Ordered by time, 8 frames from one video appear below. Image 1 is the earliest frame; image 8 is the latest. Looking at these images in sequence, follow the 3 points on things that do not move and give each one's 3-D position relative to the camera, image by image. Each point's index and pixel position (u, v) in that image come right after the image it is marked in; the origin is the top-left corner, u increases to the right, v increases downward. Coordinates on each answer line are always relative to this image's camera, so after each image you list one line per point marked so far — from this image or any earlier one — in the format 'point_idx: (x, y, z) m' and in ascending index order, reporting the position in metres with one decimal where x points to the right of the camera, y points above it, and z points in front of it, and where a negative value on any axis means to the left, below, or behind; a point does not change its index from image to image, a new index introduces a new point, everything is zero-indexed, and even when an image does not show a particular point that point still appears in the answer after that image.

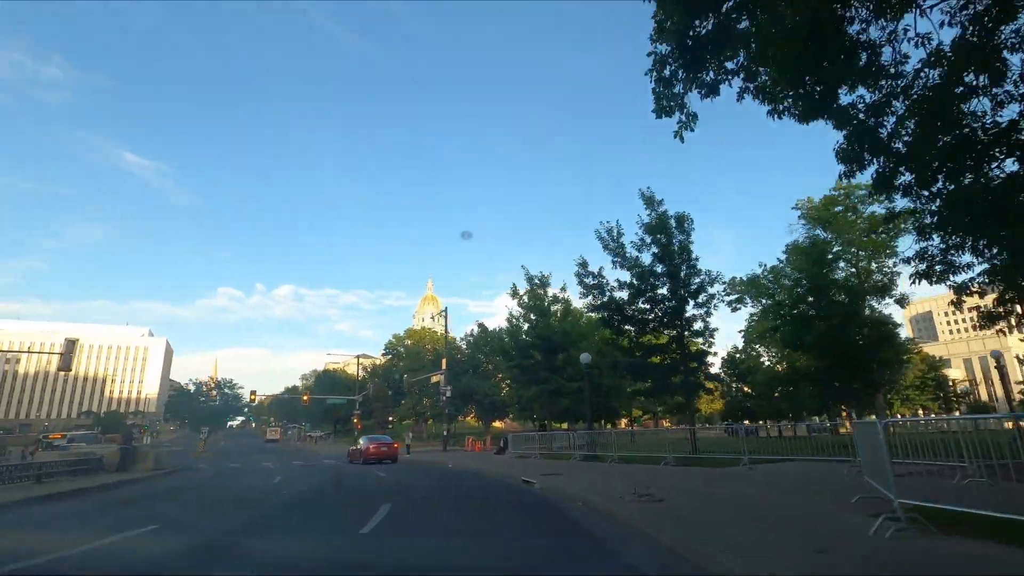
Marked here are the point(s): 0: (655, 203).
0: (+4.5, +2.7, +16.5) m
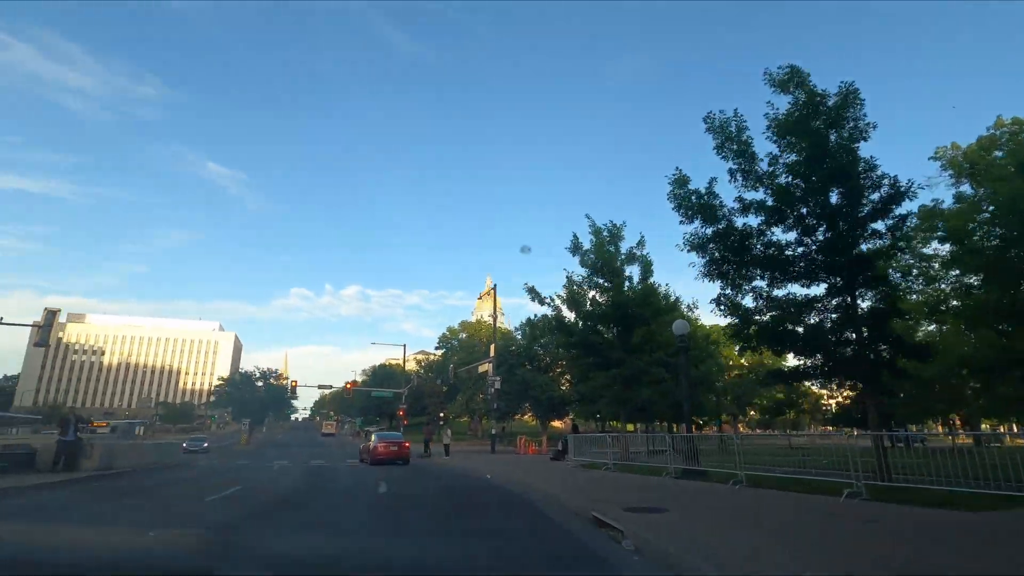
0: (+5.8, +4.2, +10.7) m
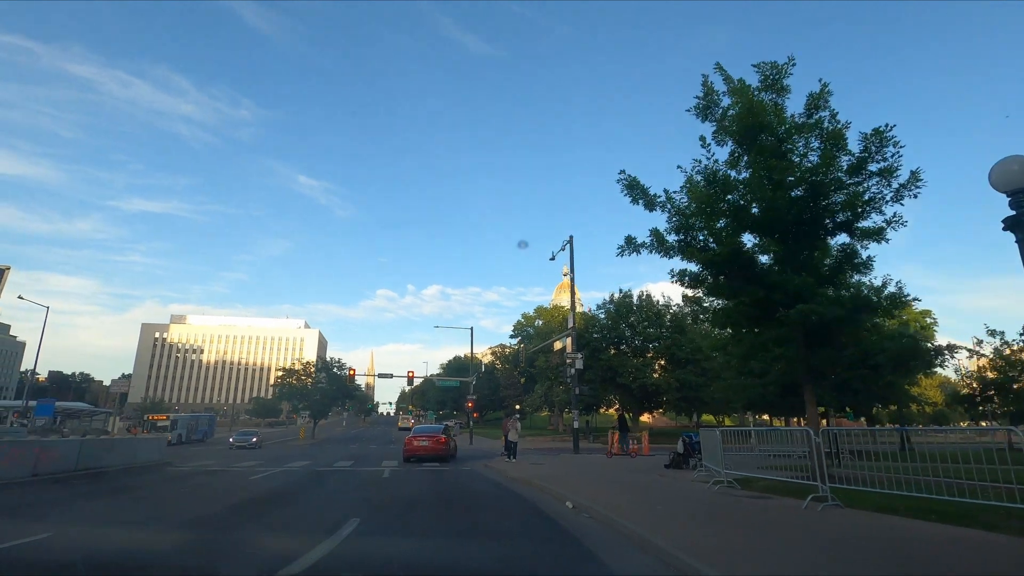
0: (+6.3, +6.3, +3.4) m
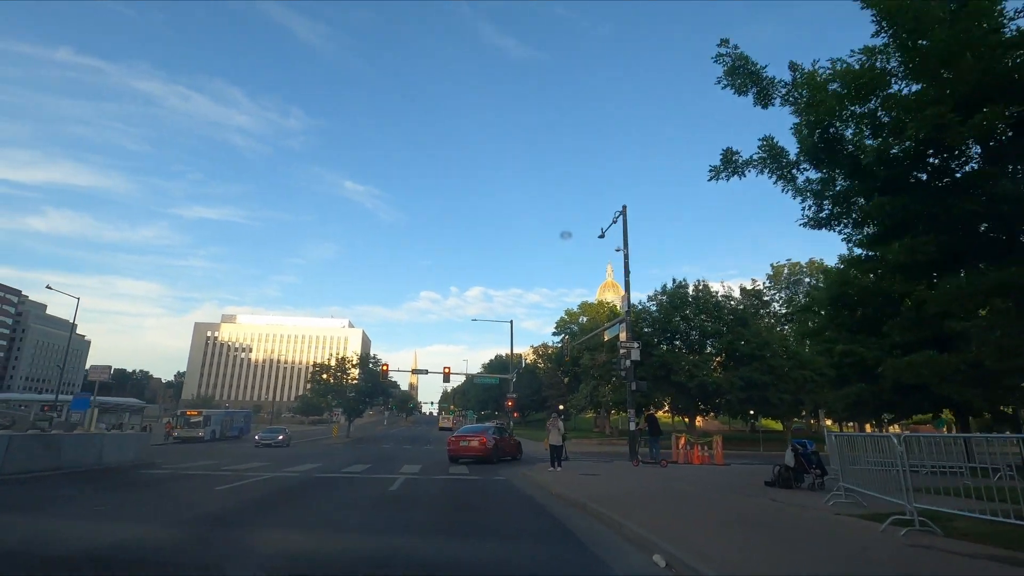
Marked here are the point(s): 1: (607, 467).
0: (+6.4, +7.1, 0.0) m
1: (+2.9, -5.5, +16.0) m
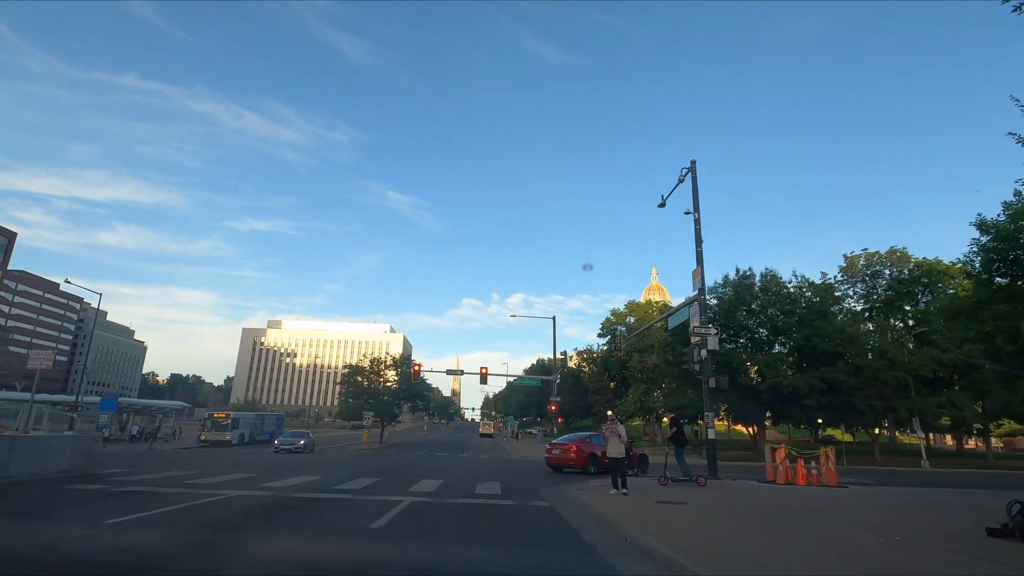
0: (+6.1, +8.1, -3.8) m
1: (+4.0, -4.8, +12.3) m
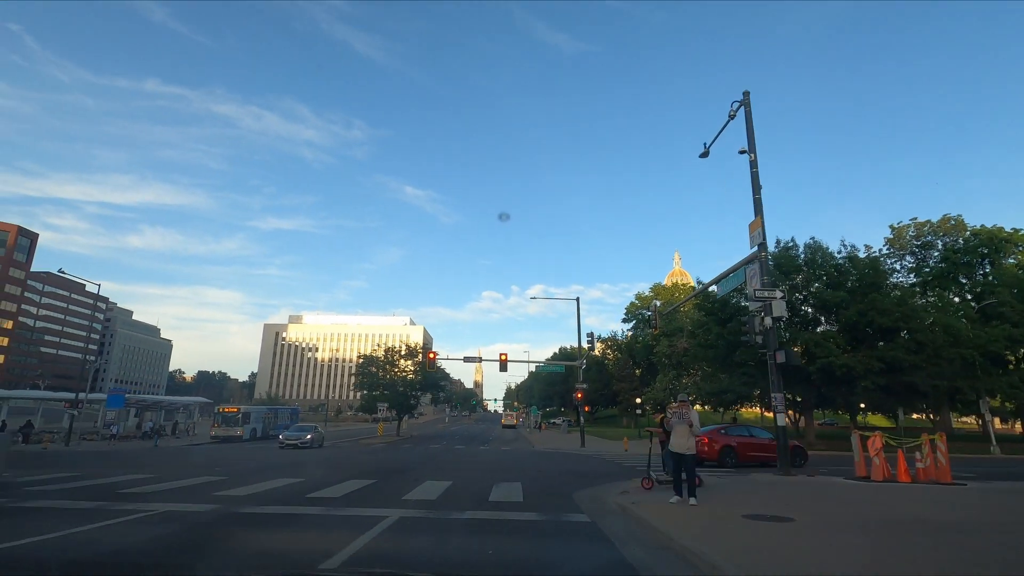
0: (+5.6, +8.9, -6.5) m
1: (+4.4, -3.8, +9.8) m
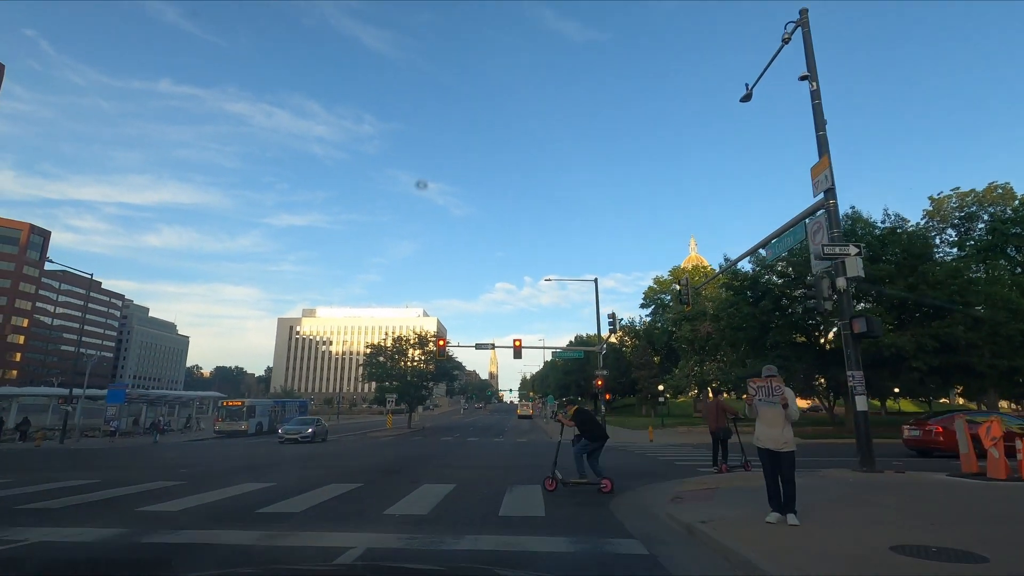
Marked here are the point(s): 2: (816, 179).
0: (+5.2, +9.4, -8.9) m
1: (+4.7, -3.0, +7.7) m
2: (+5.8, +2.1, +10.1) m
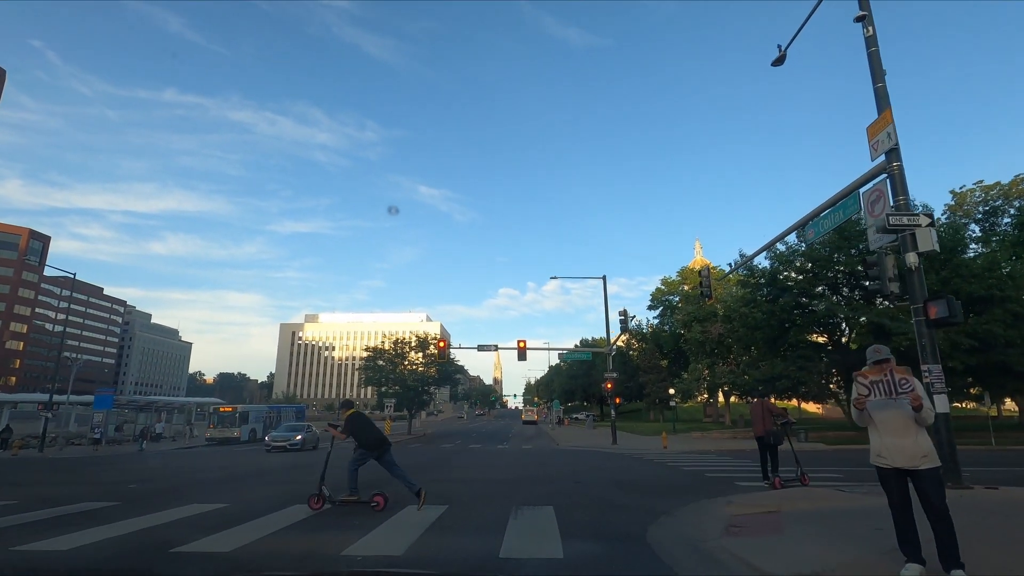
0: (+5.1, +9.9, -10.3) m
1: (+4.8, -2.7, +6.2) m
2: (+5.8, +2.4, +8.5) m
